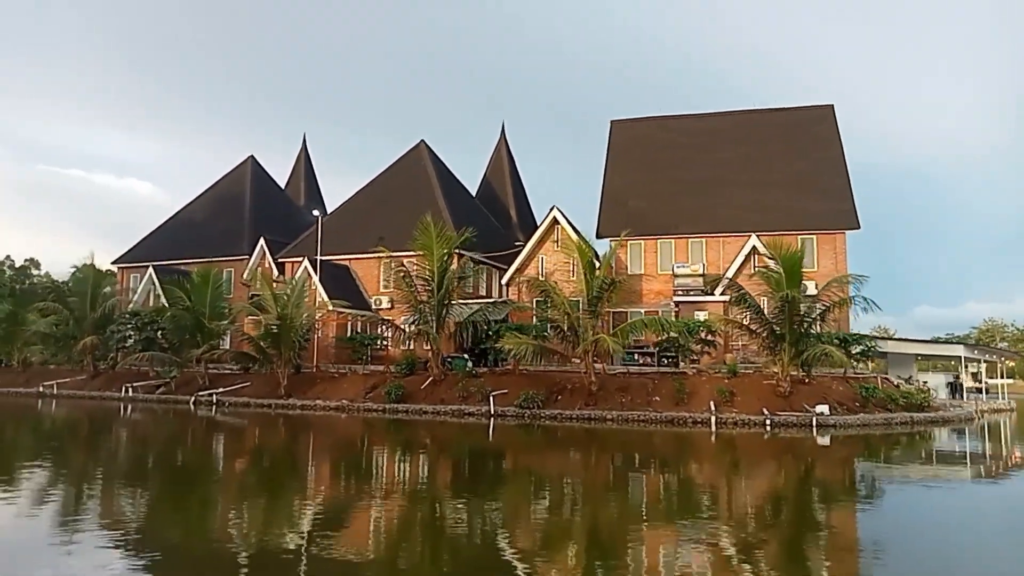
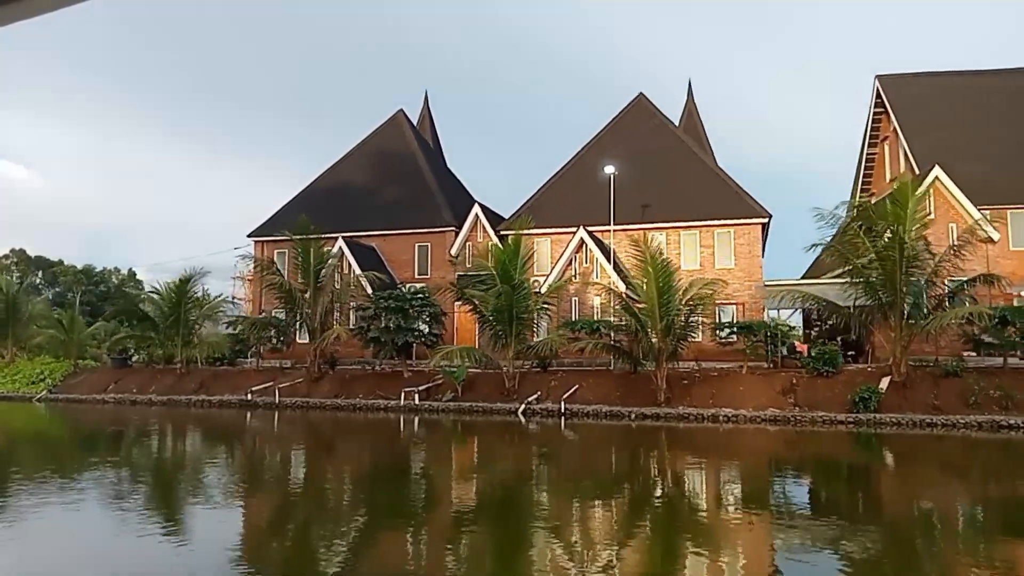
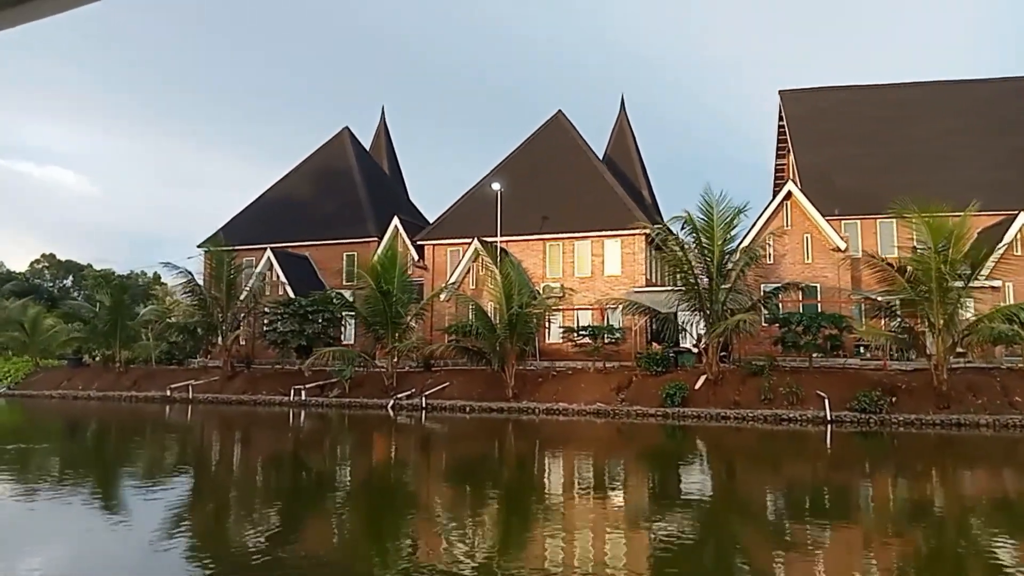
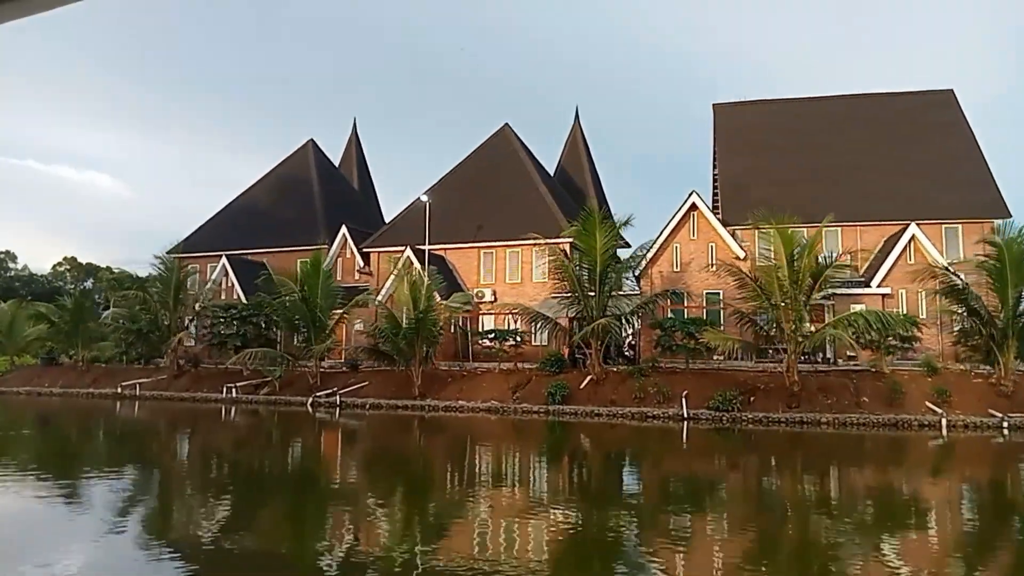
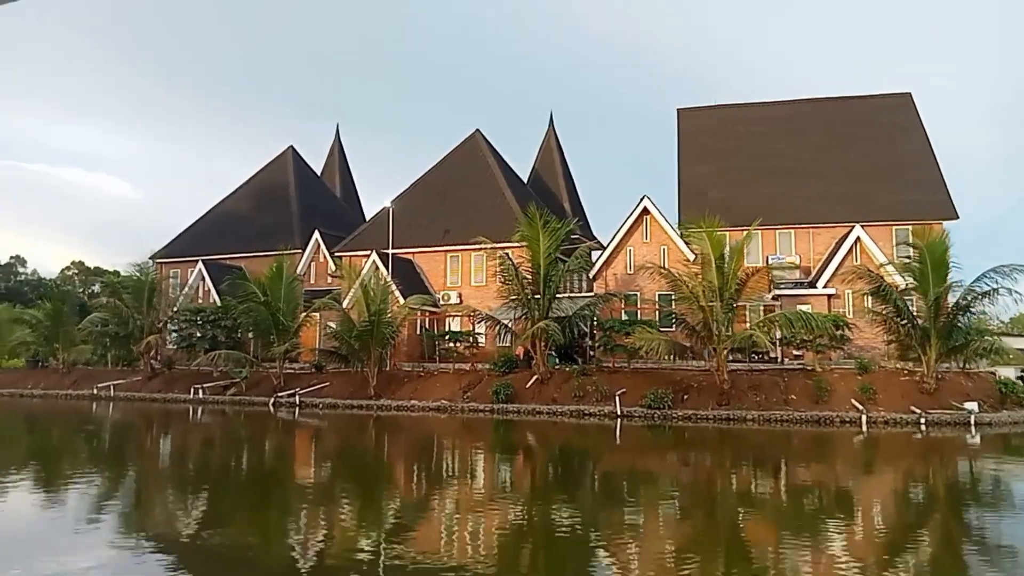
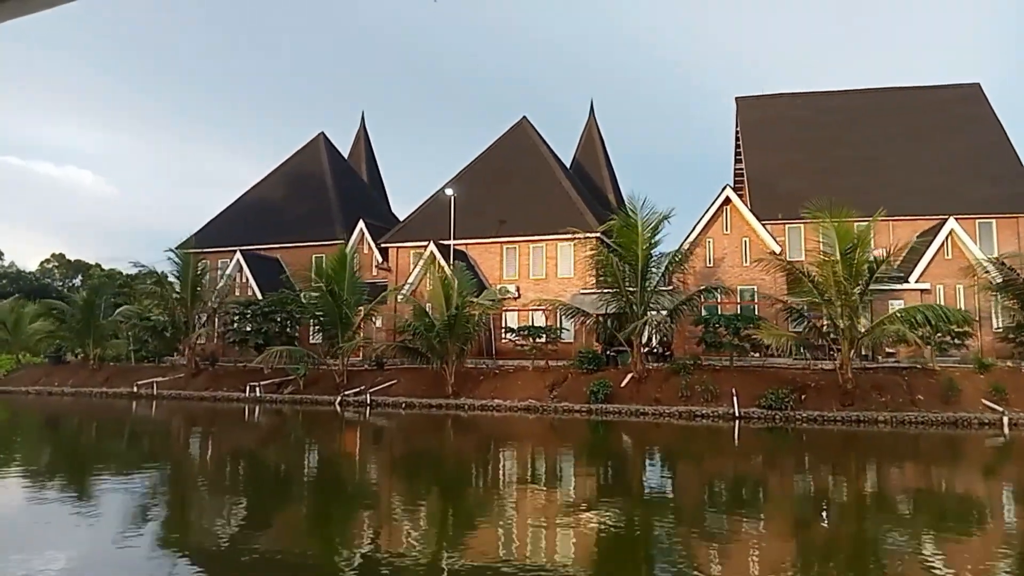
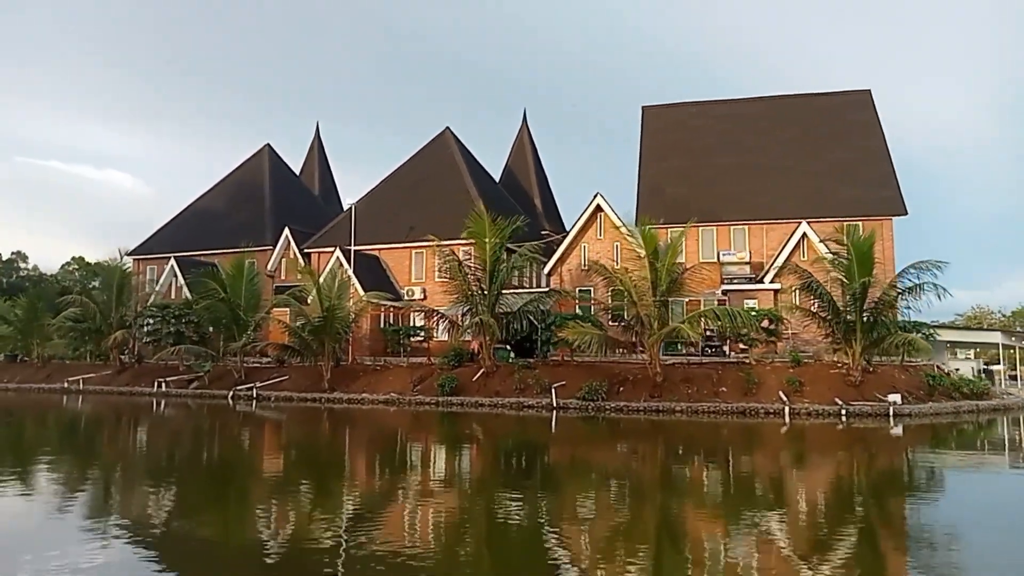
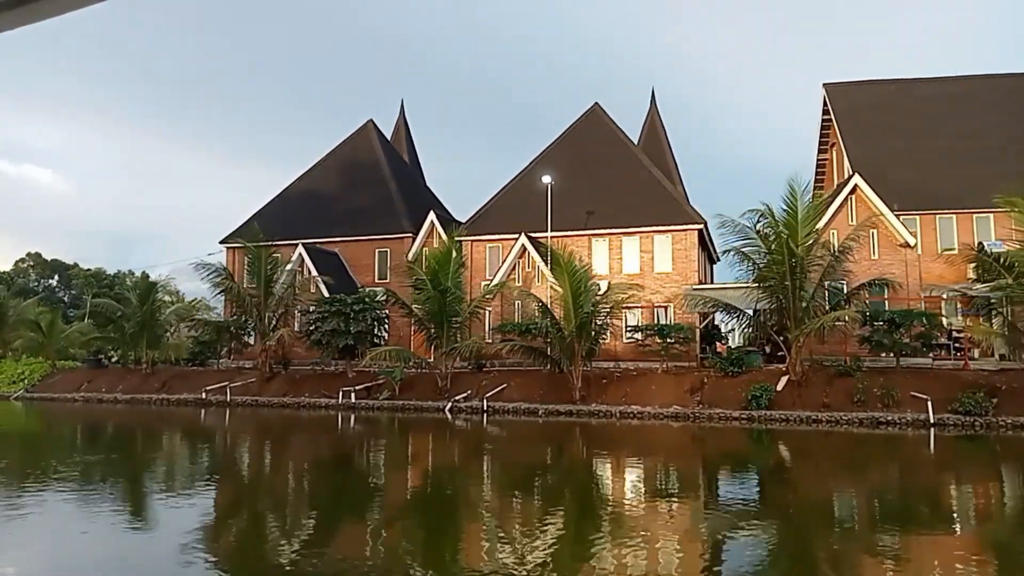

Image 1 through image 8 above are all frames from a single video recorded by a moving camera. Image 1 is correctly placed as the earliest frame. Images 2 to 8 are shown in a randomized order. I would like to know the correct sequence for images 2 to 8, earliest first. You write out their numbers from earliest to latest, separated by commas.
7, 5, 4, 6, 3, 8, 2
